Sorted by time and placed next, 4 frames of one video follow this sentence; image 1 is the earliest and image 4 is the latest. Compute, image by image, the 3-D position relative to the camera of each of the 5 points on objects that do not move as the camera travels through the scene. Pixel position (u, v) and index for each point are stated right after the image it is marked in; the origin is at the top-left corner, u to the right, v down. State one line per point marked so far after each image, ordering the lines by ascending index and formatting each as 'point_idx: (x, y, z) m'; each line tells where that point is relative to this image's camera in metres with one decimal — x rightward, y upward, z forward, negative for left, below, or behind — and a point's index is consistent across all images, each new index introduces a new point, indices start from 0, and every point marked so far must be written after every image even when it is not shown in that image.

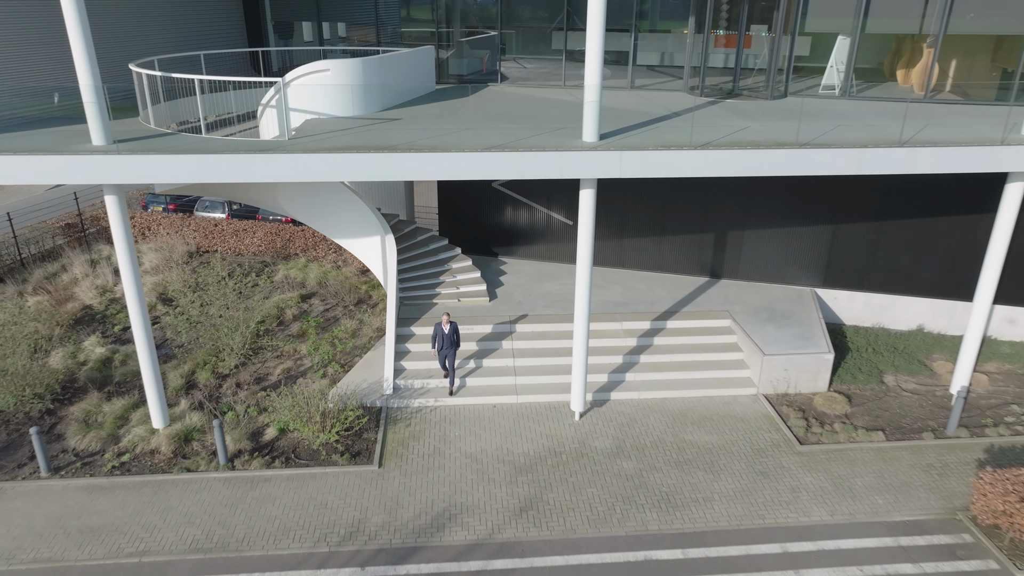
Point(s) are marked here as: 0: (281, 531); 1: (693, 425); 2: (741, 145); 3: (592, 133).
0: (-2.3, -2.4, +7.3) m
1: (+2.3, -1.7, +9.1) m
2: (+2.5, +1.5, +7.8) m
3: (+0.8, +1.7, +7.8) m
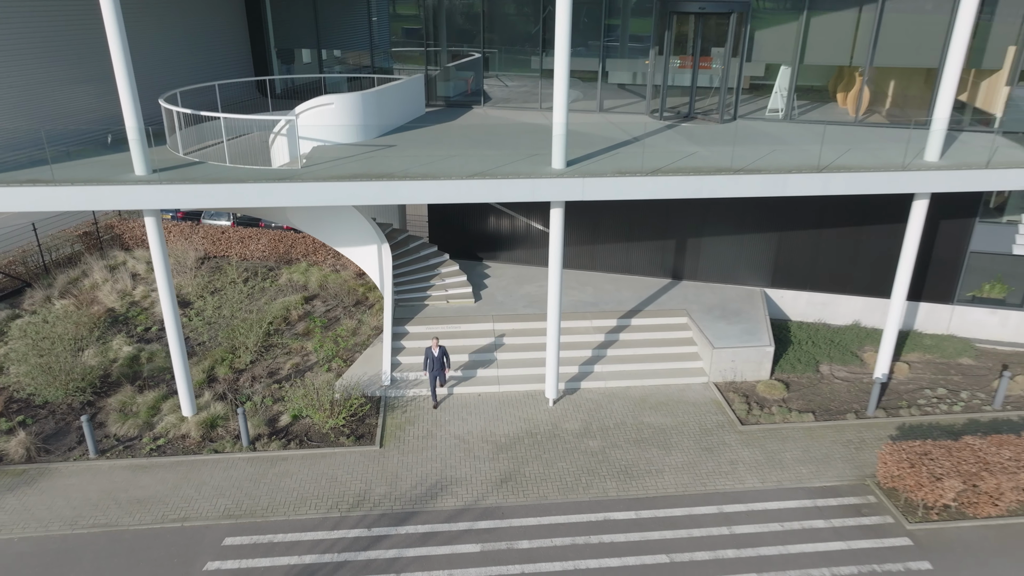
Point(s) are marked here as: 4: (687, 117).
0: (-2.5, -2.5, +8.6) m
1: (+2.0, -1.7, +10.5) m
2: (+2.2, +1.5, +9.2) m
3: (+0.6, +1.6, +9.1) m
4: (+3.1, +3.0, +12.7) m
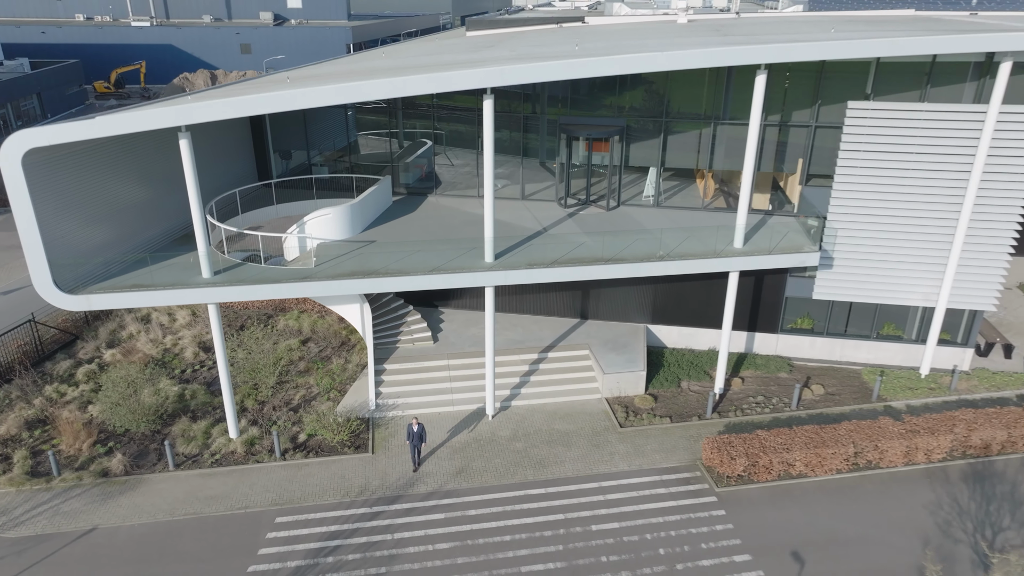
0: (-3.4, -3.6, +12.9) m
1: (+1.0, -2.7, +15.0) m
2: (+1.2, +0.5, +13.8) m
3: (-0.4, +0.6, +13.6) m
4: (+1.8, +2.1, +17.3) m
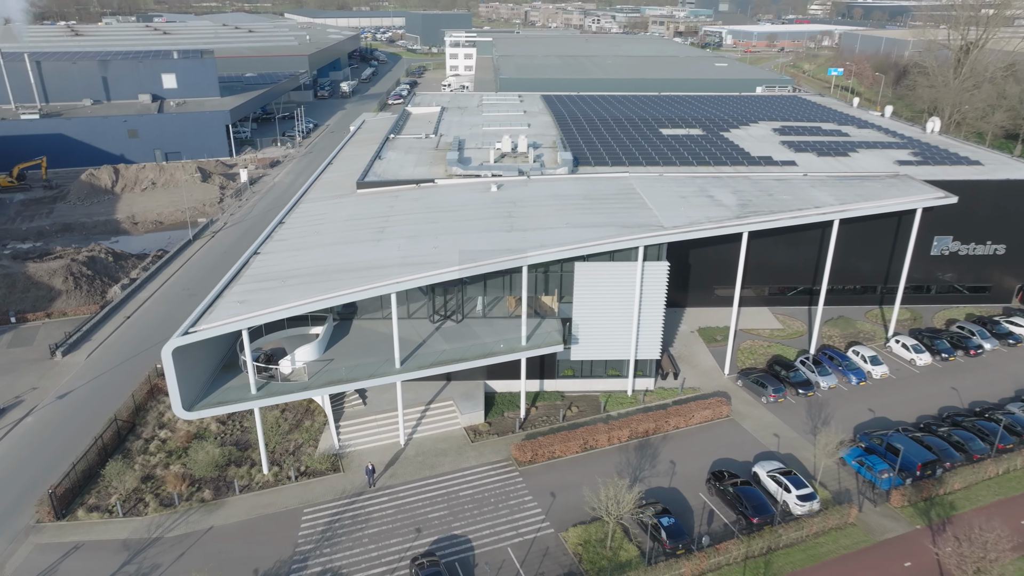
0: (-6.6, -7.2, +25.3) m
1: (-2.8, -6.0, +28.2) m
2: (-2.6, -2.8, +27.0) m
3: (-4.2, -2.8, +26.4) m
4: (-2.8, -1.2, +30.5) m
